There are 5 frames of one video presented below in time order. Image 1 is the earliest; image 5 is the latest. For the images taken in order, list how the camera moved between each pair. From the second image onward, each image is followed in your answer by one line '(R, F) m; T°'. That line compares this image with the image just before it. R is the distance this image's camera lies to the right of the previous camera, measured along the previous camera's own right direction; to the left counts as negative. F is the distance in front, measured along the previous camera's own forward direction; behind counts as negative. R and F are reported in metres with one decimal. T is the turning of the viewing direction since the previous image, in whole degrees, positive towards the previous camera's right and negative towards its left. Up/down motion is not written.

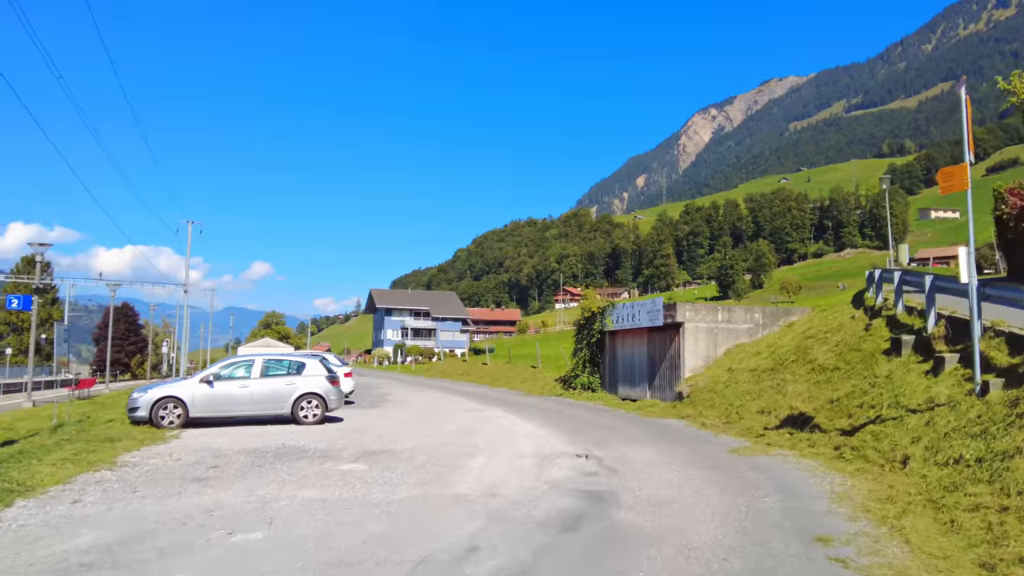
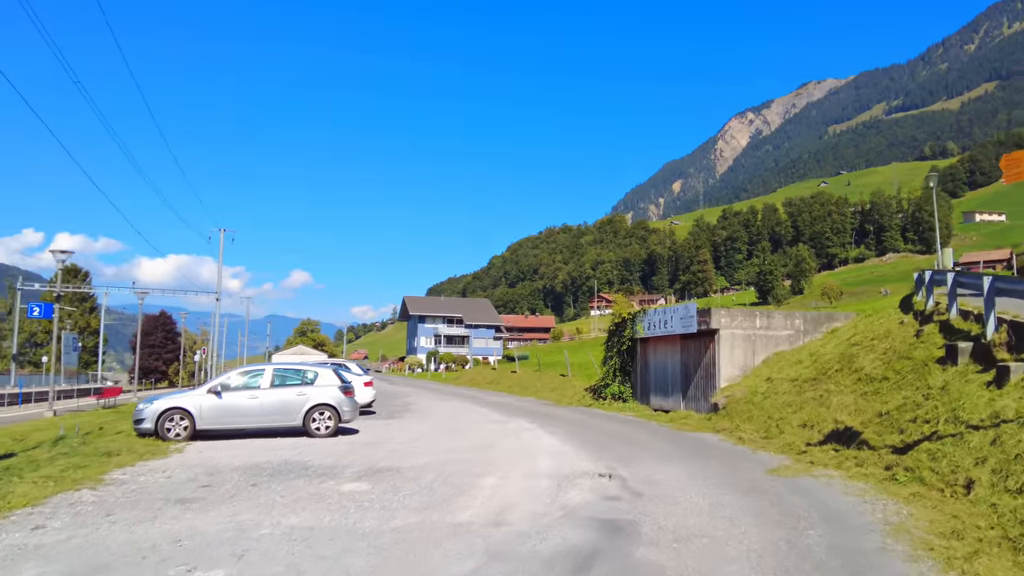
(+0.3, +0.9) m; -3°
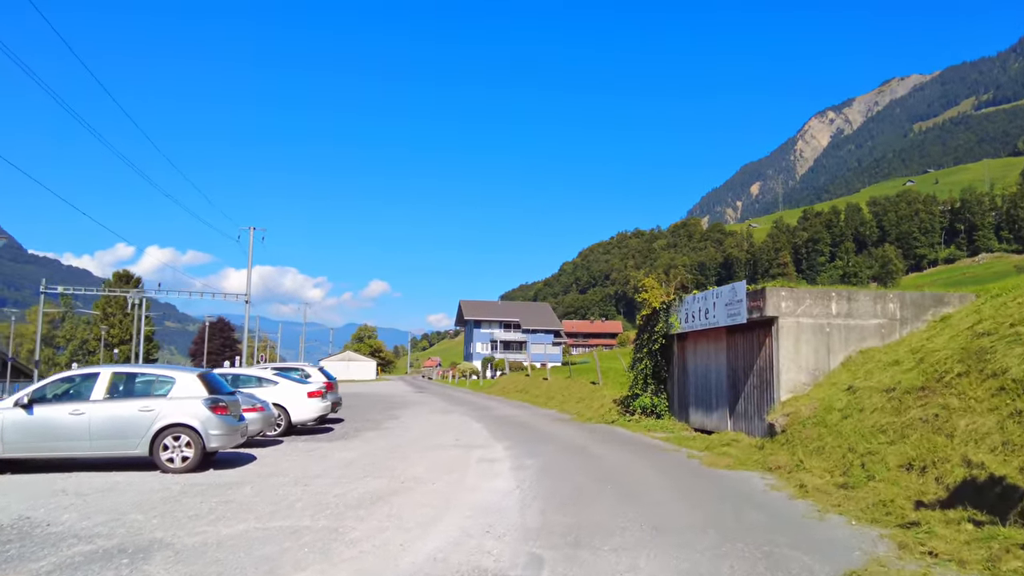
(+2.0, +5.4) m; -6°
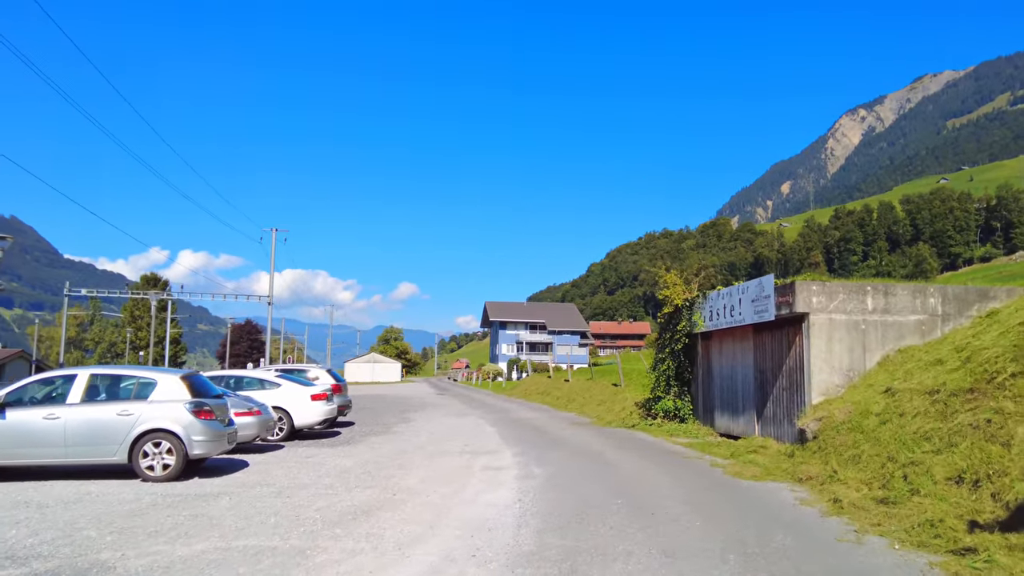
(+0.4, +0.9) m; -2°
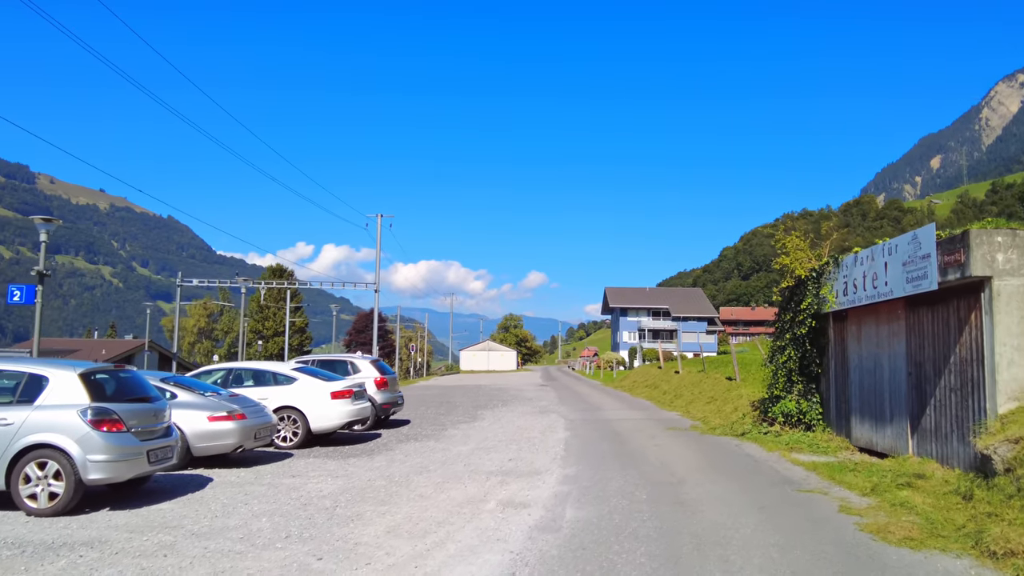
(+1.2, +3.6) m; -10°
